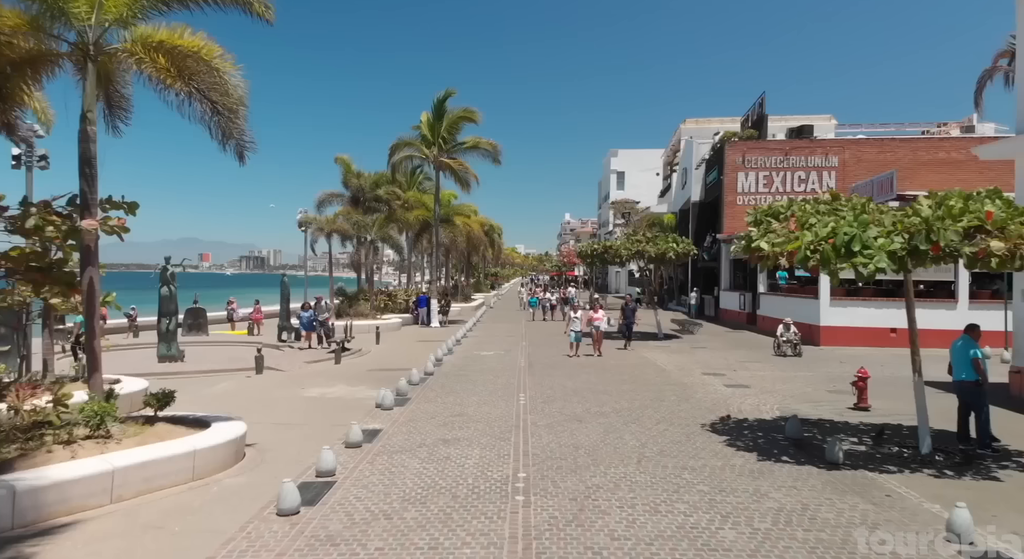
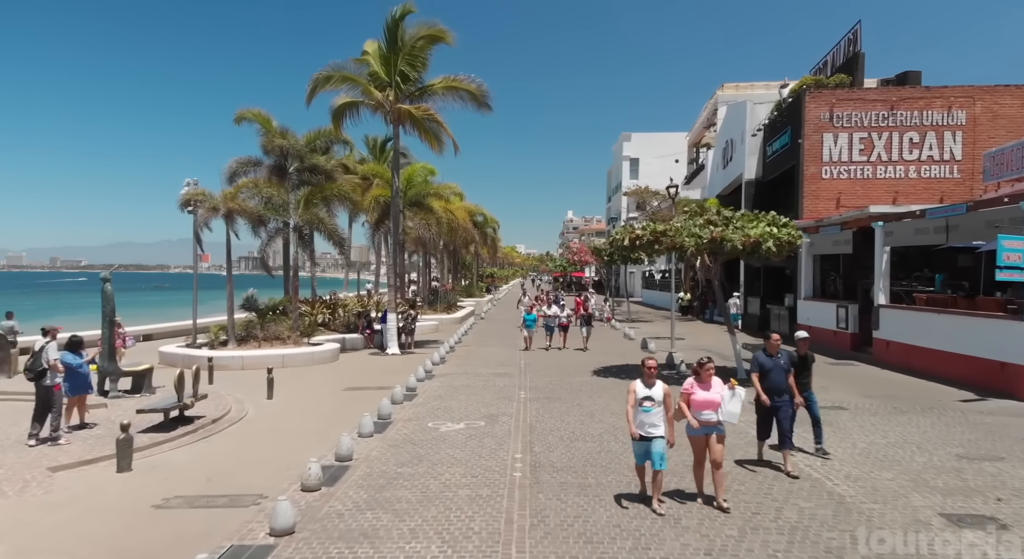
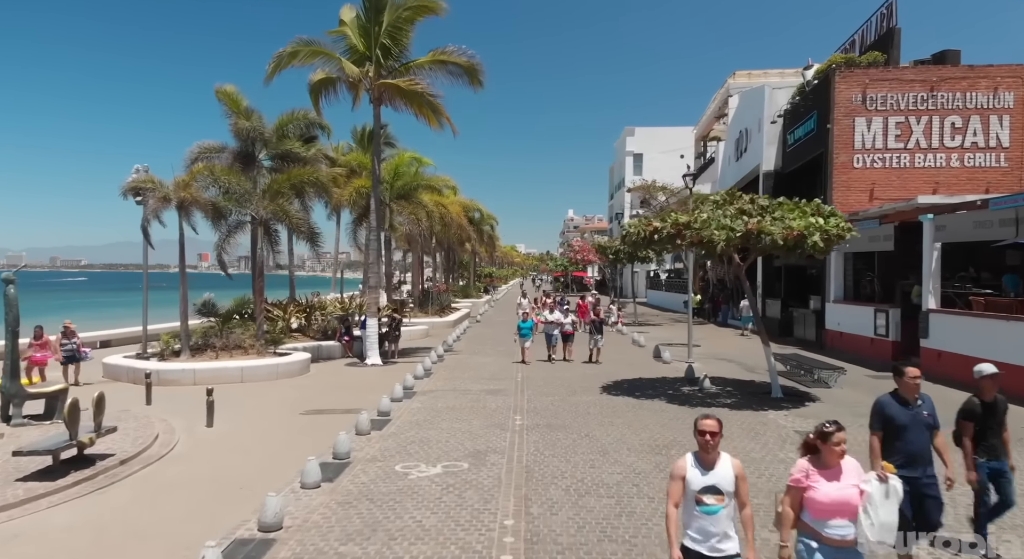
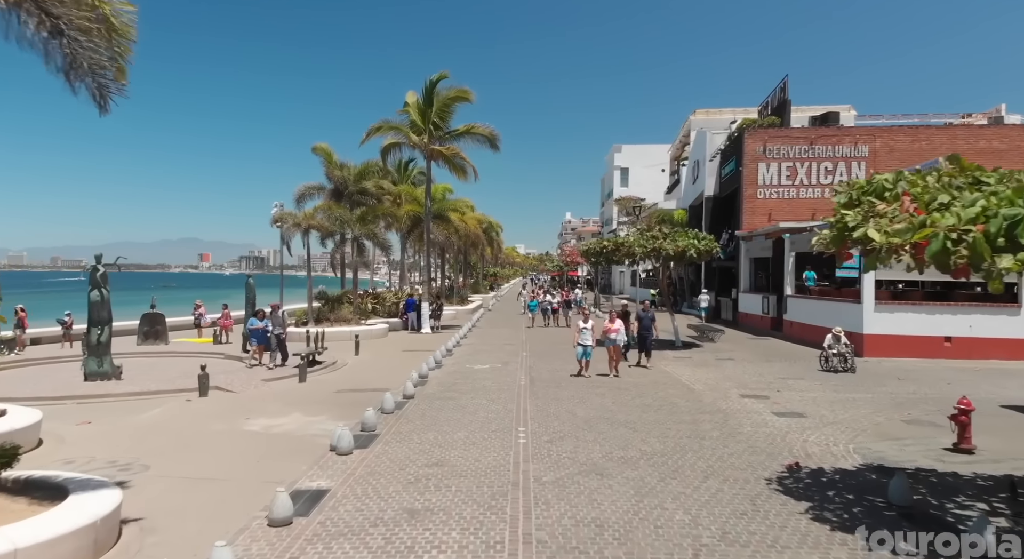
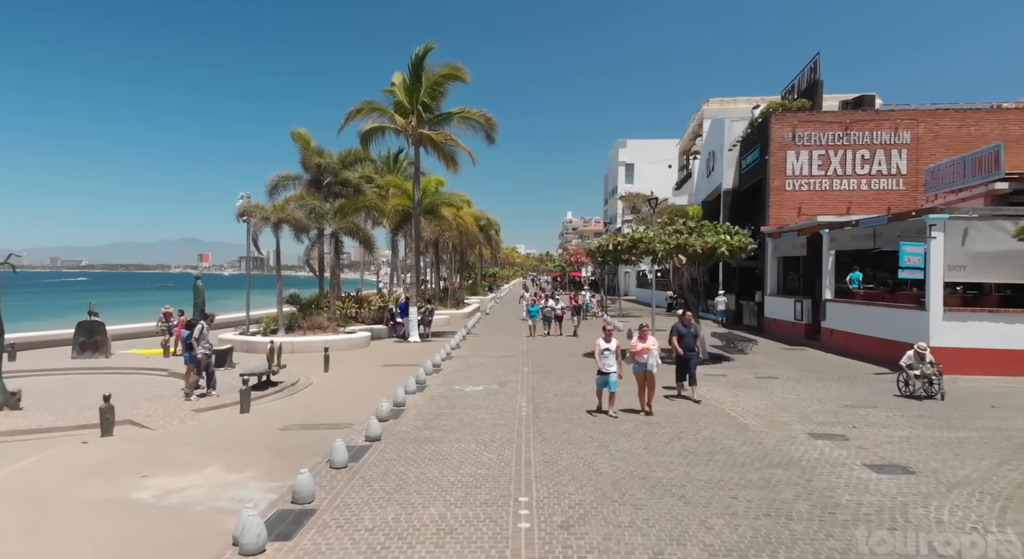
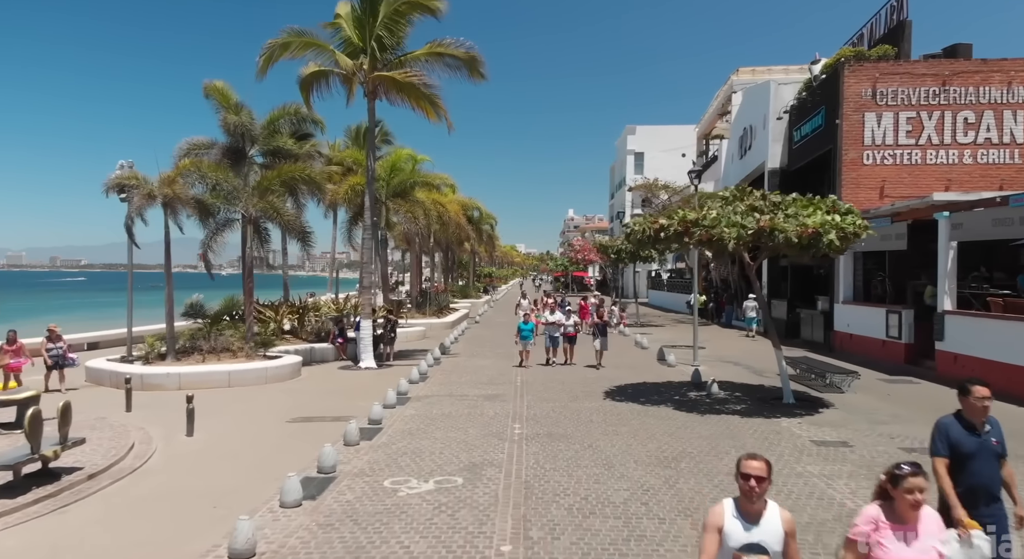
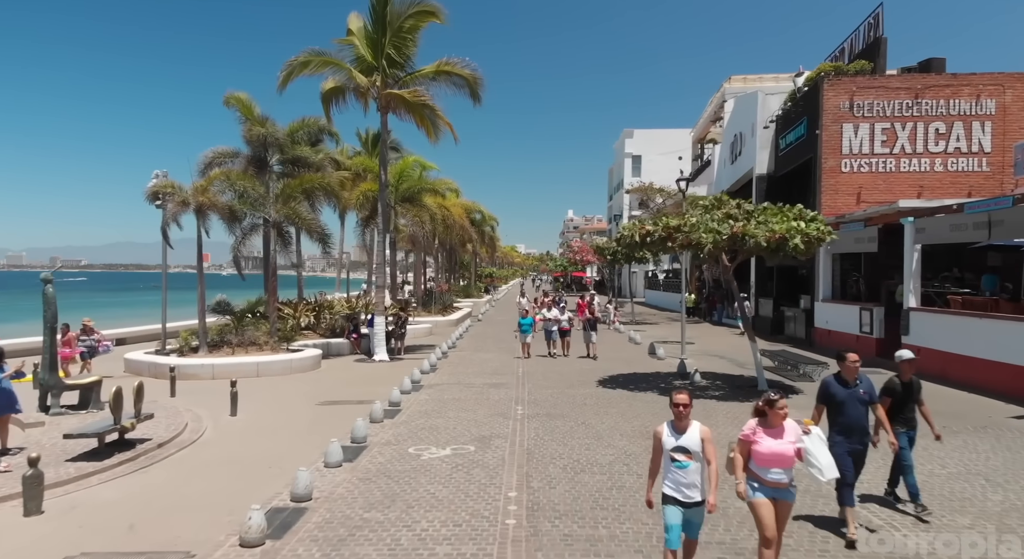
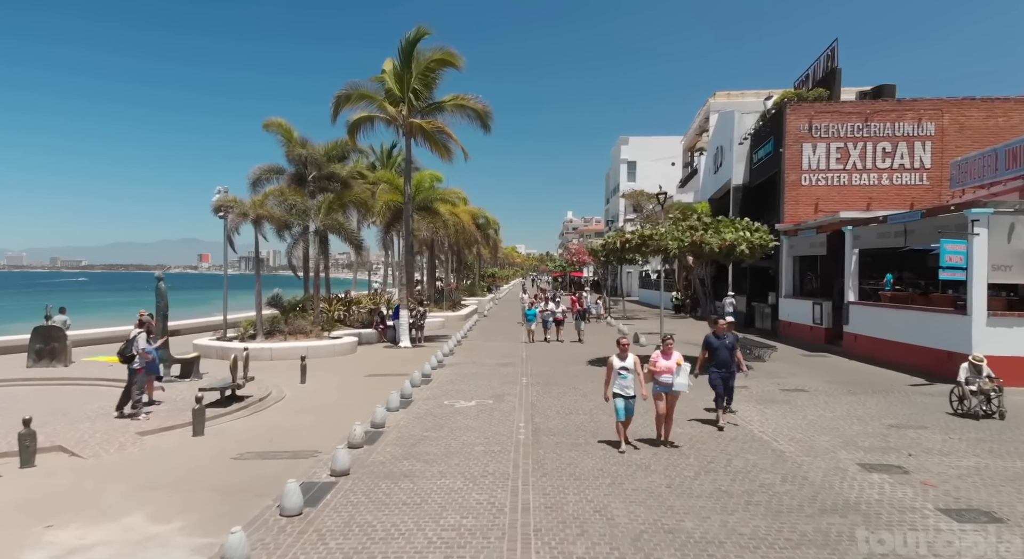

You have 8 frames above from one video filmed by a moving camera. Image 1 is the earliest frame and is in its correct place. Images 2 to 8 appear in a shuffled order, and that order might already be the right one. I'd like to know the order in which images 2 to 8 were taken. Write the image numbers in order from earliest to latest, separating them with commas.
4, 5, 8, 2, 7, 3, 6
